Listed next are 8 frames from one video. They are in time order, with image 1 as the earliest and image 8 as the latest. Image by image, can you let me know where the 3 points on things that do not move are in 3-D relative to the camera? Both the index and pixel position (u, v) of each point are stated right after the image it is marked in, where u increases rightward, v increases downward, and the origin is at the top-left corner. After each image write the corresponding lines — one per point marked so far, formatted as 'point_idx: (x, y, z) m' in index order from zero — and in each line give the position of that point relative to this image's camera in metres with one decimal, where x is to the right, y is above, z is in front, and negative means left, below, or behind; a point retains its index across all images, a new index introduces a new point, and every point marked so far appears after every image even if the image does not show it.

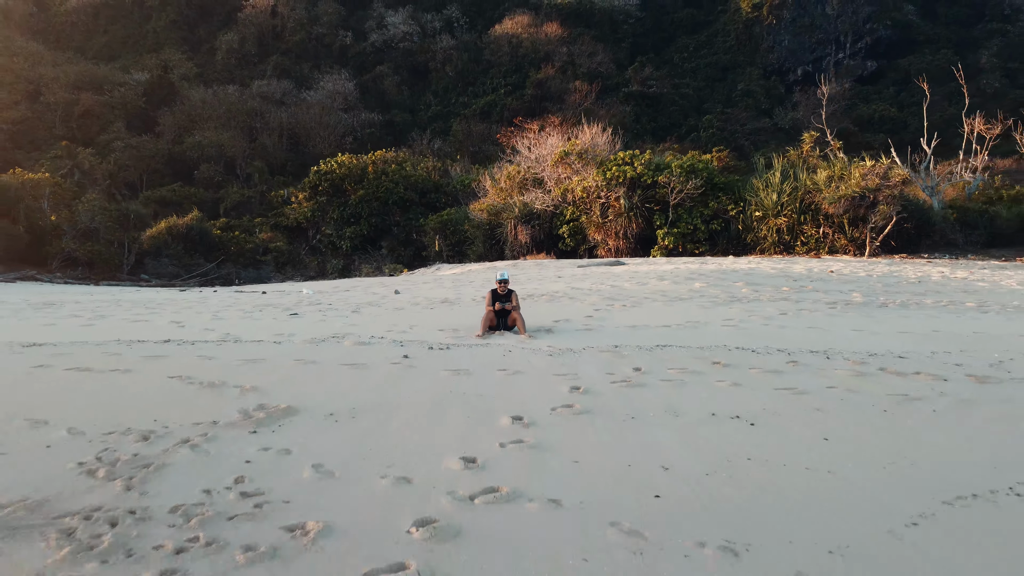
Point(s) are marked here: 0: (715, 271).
0: (+1.3, +0.1, +5.2) m
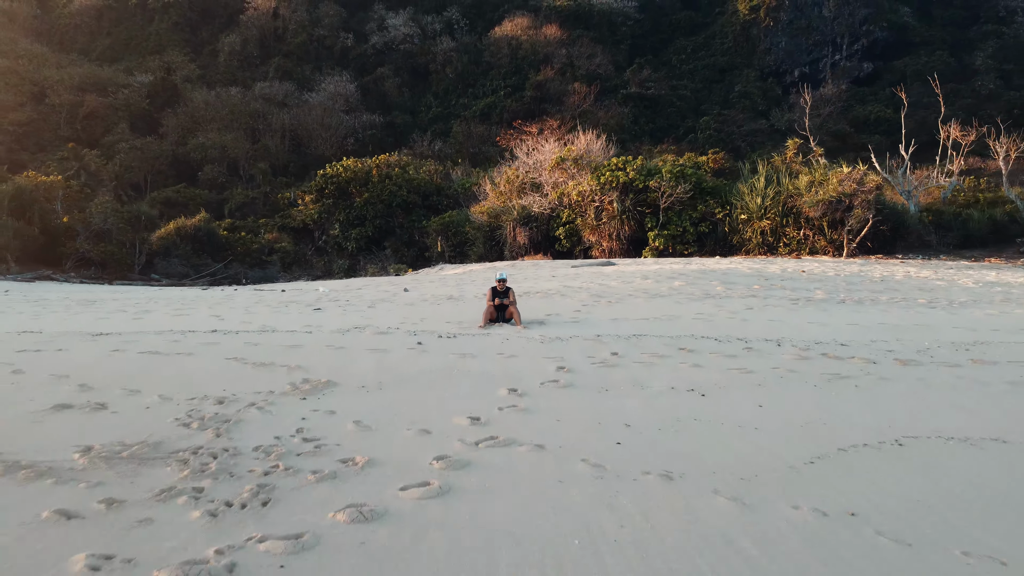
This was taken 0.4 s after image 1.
0: (+1.3, +0.1, +5.6) m
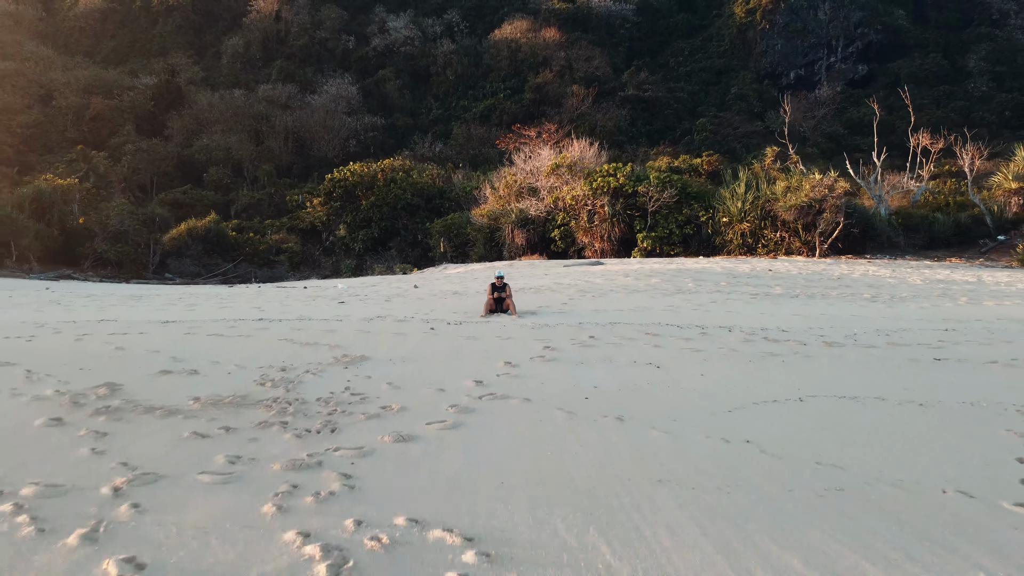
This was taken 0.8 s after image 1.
0: (+1.3, +0.1, +6.3) m
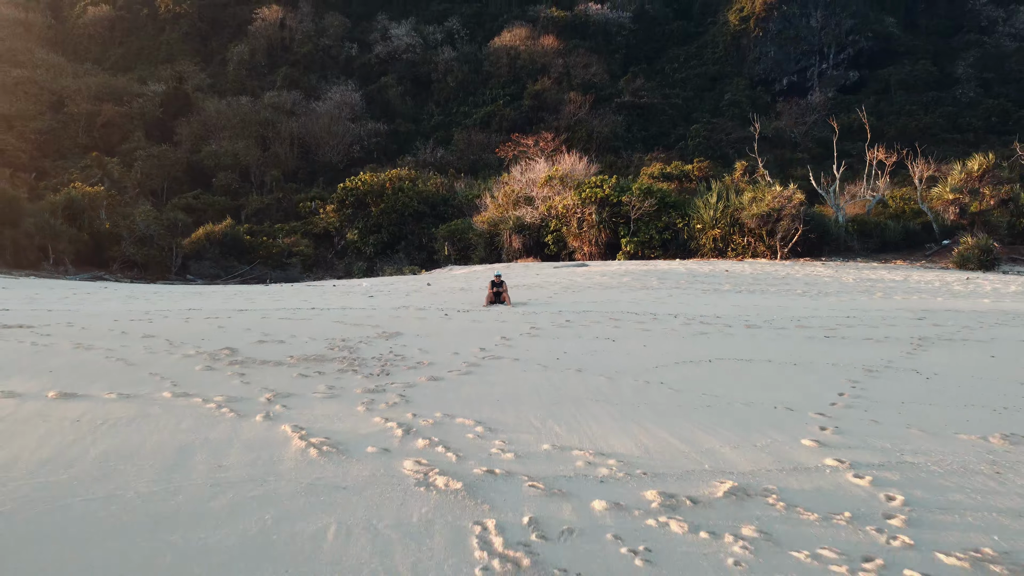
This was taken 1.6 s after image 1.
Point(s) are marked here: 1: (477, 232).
0: (+1.3, +0.1, +7.4) m
1: (-0.5, +0.8, +11.8) m
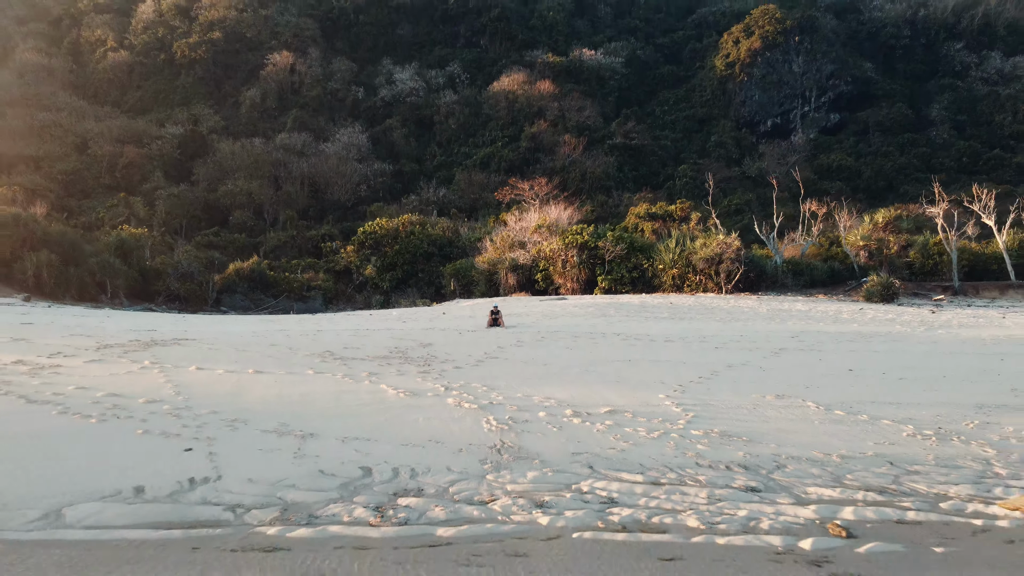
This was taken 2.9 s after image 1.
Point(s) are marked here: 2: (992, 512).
0: (+1.2, -0.2, +9.7) m
1: (-0.6, +0.3, +14.1) m
2: (+1.7, -0.8, +2.9) m
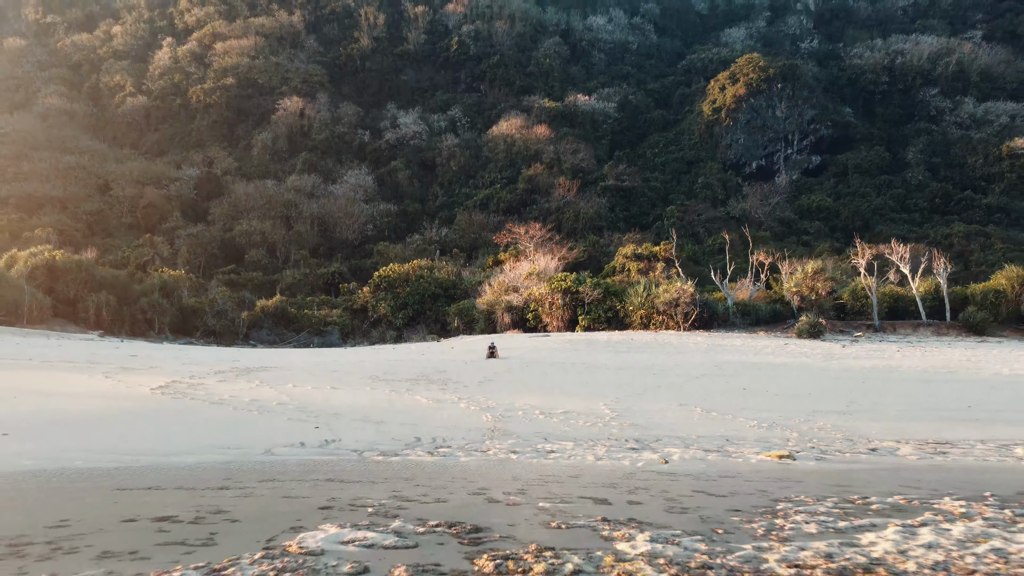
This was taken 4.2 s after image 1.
0: (+1.1, -0.8, +12.2) m
1: (-0.7, -0.5, +16.6) m
2: (+1.6, -1.1, +5.4) m
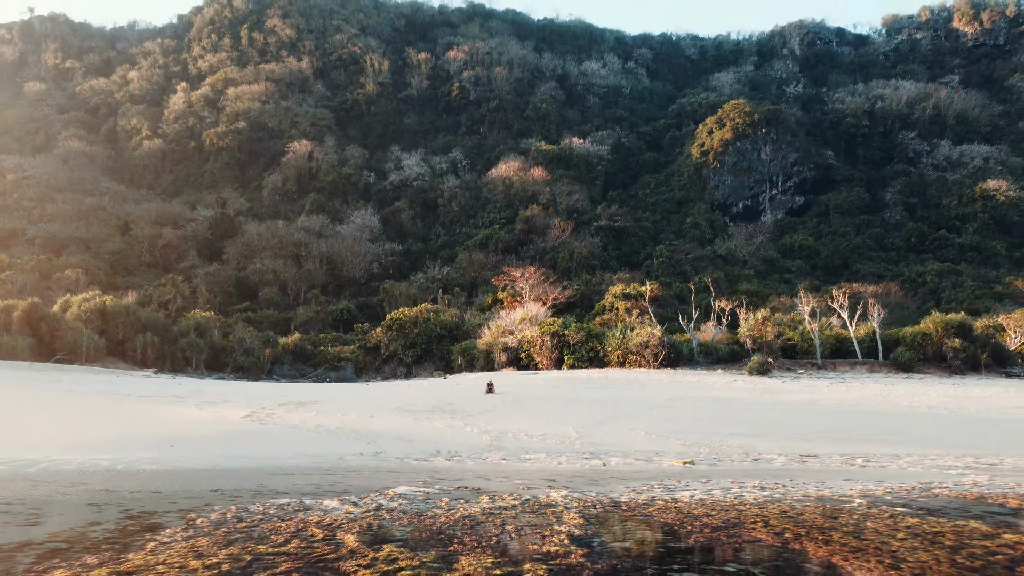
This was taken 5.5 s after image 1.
0: (+1.0, -1.6, +14.7) m
1: (-0.8, -1.5, +19.1) m
2: (+1.5, -1.7, +7.9) m
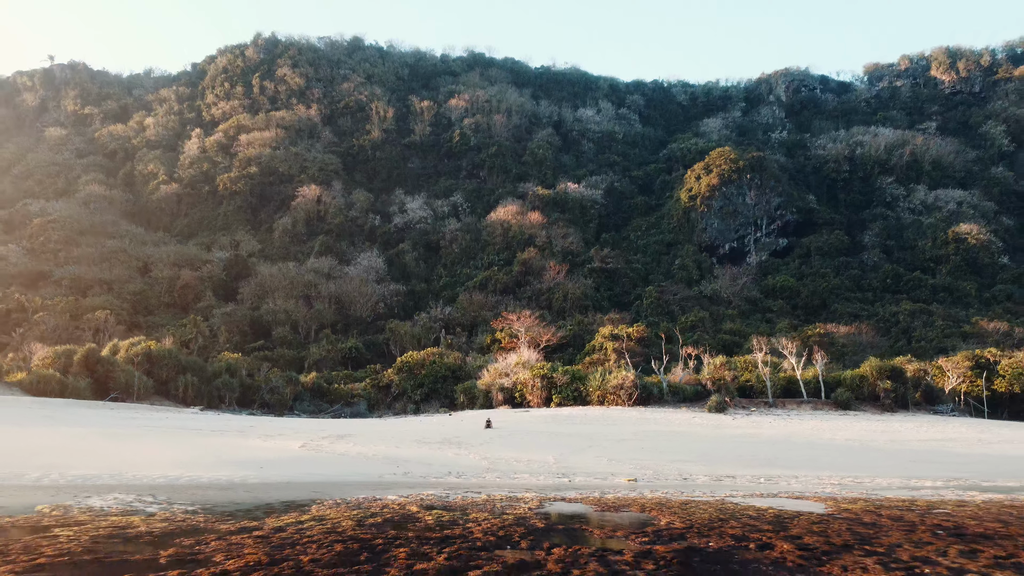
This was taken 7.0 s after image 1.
0: (+0.9, -2.8, +17.6) m
1: (-0.9, -2.8, +22.0) m
2: (+1.4, -2.6, +10.8) m
